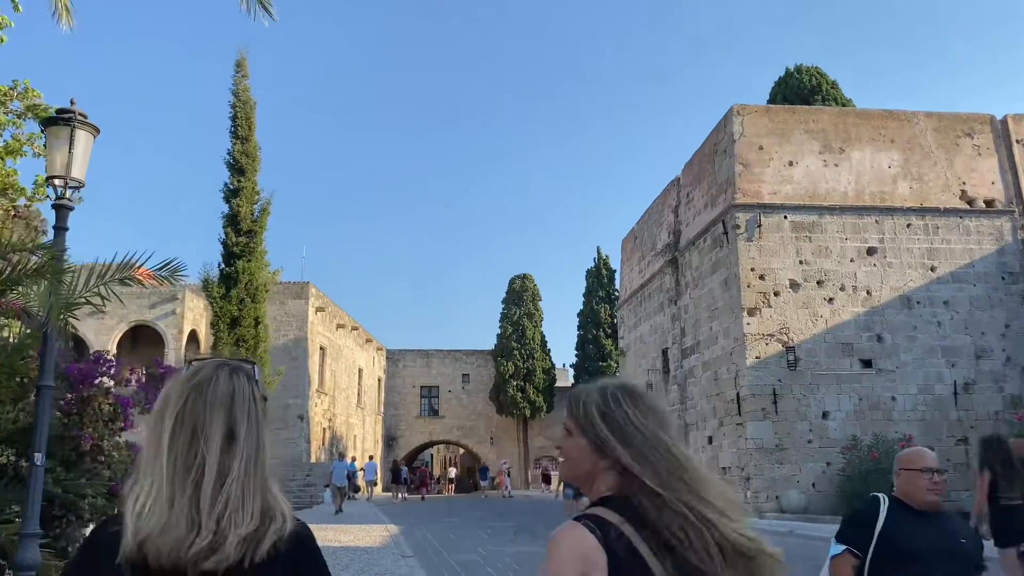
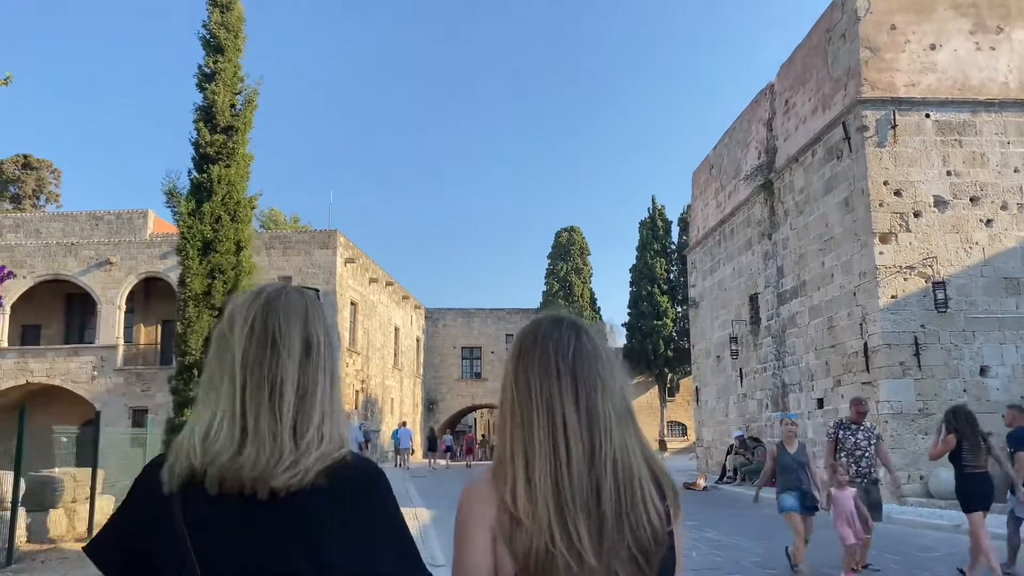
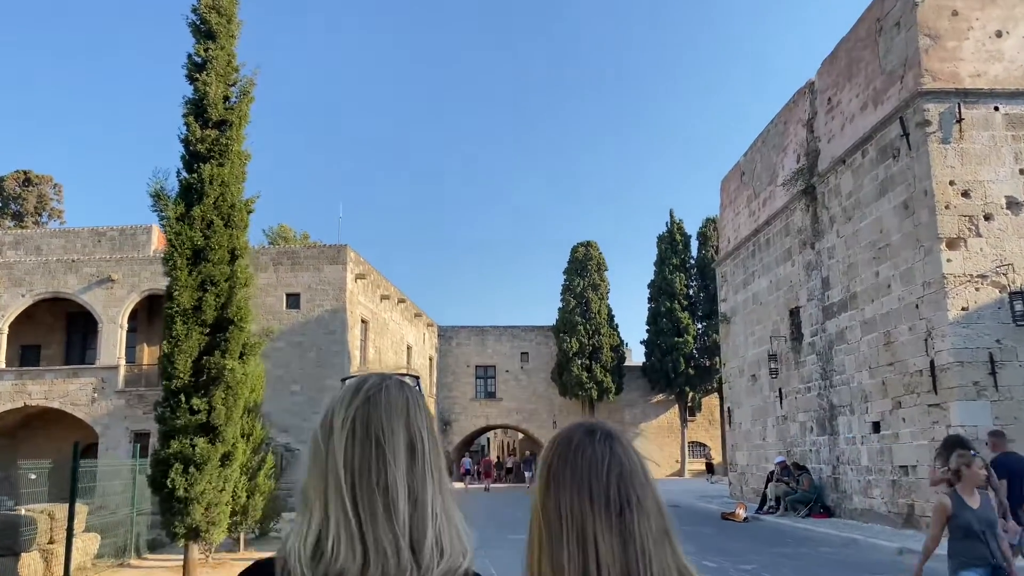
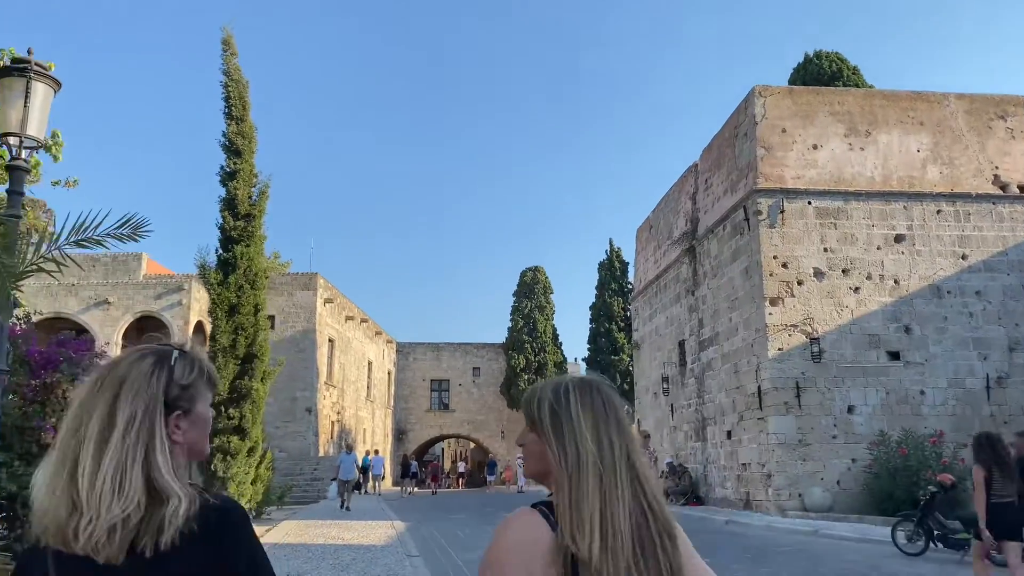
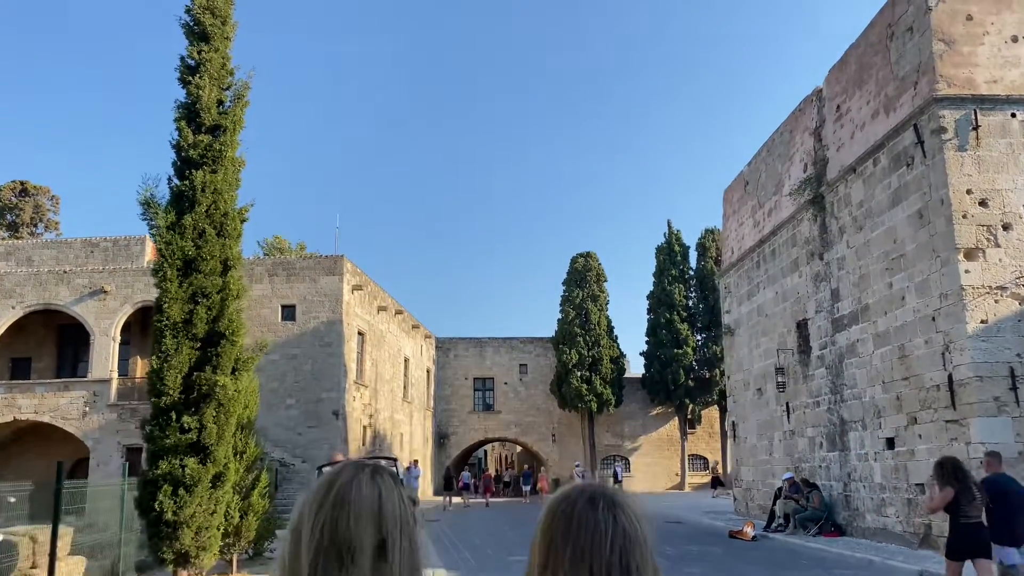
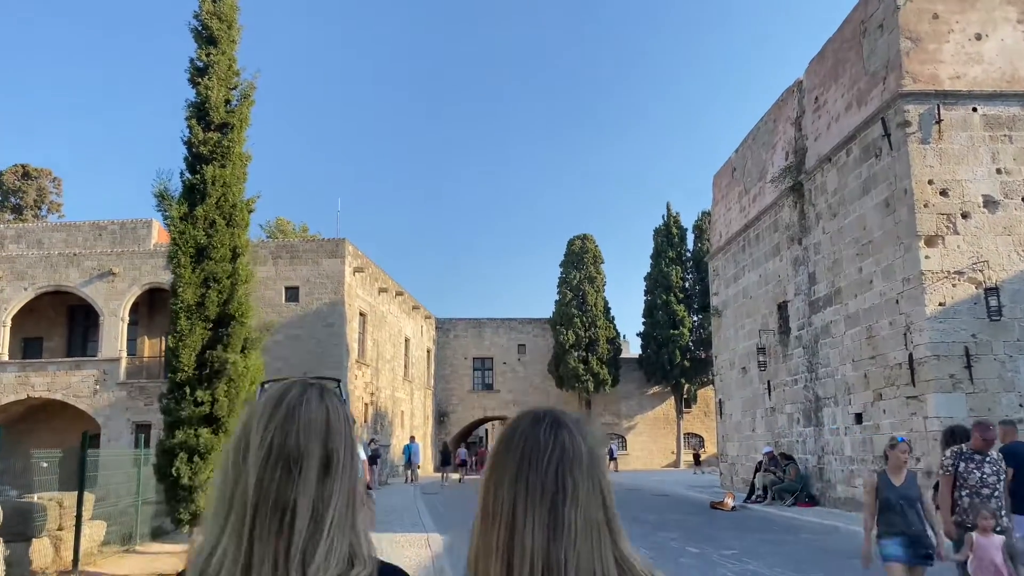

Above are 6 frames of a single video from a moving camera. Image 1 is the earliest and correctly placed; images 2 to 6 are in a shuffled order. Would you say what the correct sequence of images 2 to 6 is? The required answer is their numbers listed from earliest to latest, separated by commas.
4, 2, 6, 3, 5
